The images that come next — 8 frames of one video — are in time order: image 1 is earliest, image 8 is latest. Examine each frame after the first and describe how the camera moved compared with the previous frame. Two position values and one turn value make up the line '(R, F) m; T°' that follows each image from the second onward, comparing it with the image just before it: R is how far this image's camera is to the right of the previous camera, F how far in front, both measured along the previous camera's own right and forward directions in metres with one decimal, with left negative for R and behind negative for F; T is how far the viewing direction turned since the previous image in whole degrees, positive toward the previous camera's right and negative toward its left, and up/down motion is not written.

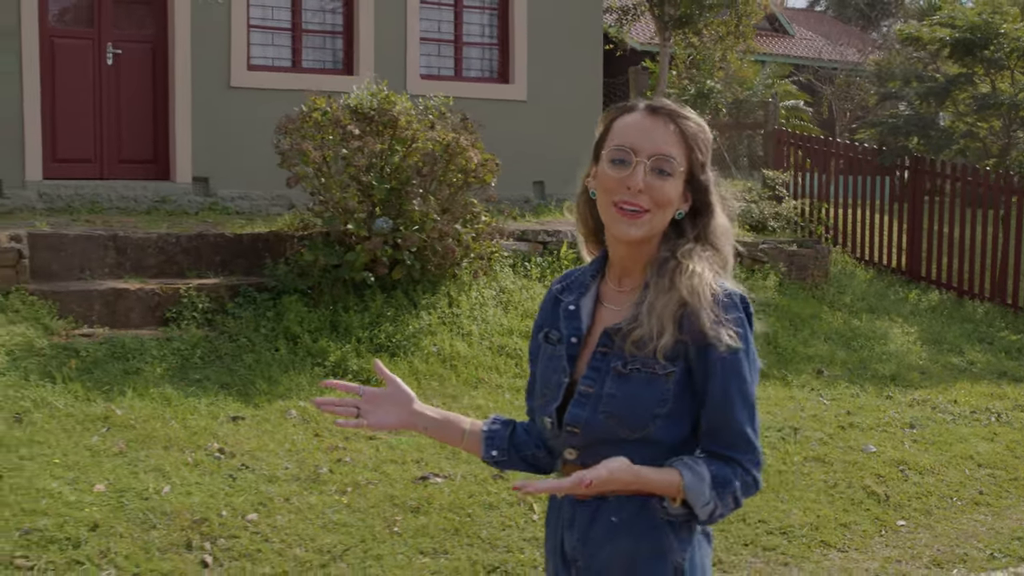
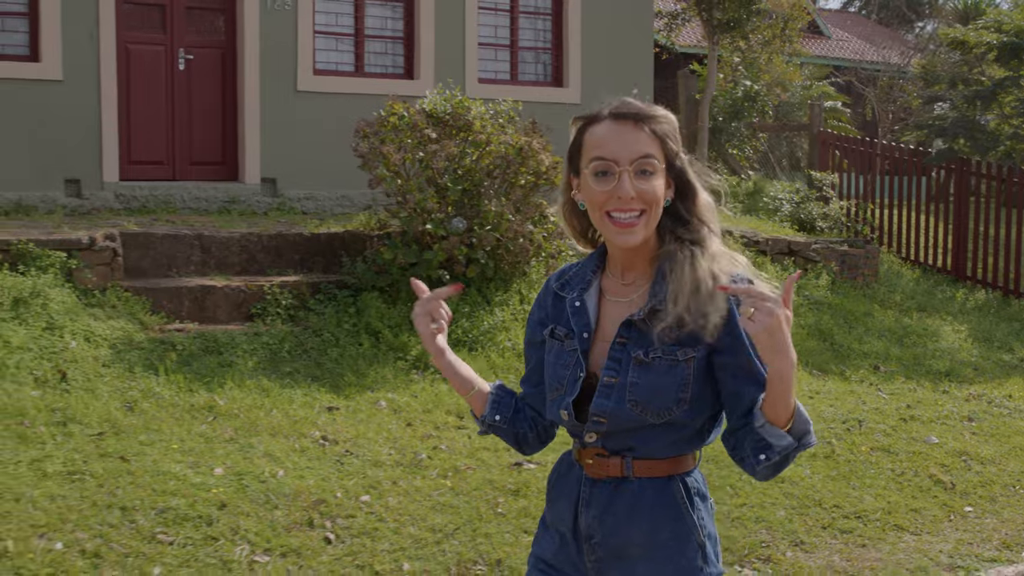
(-0.3, -0.3) m; -1°
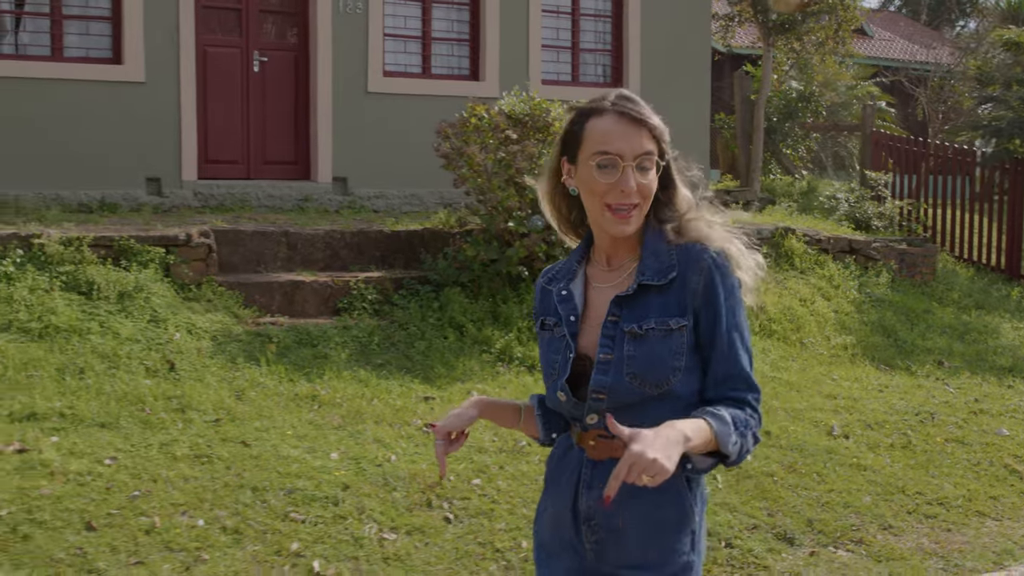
(-0.3, -0.3) m; -1°
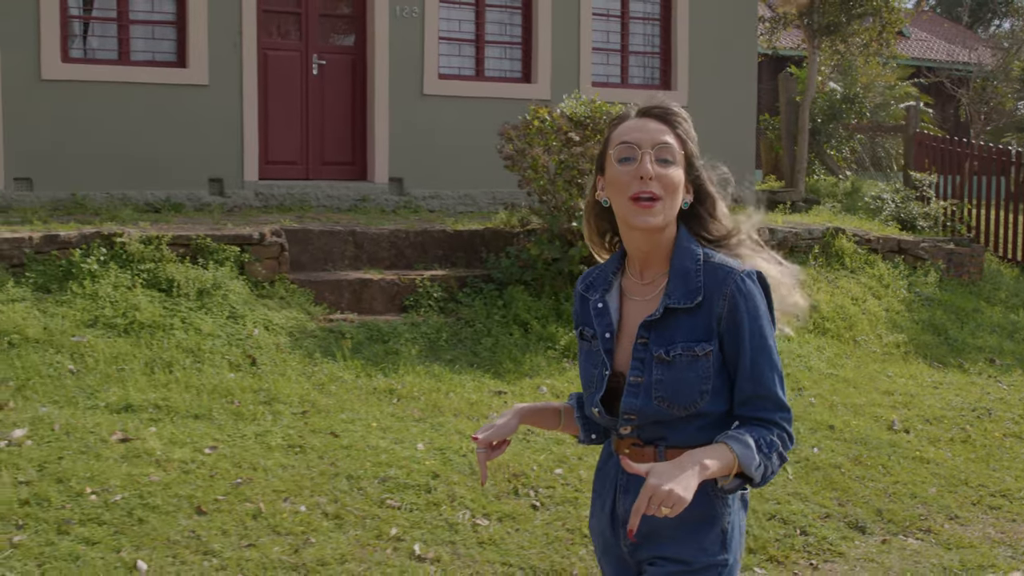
(-0.2, -0.2) m; -1°
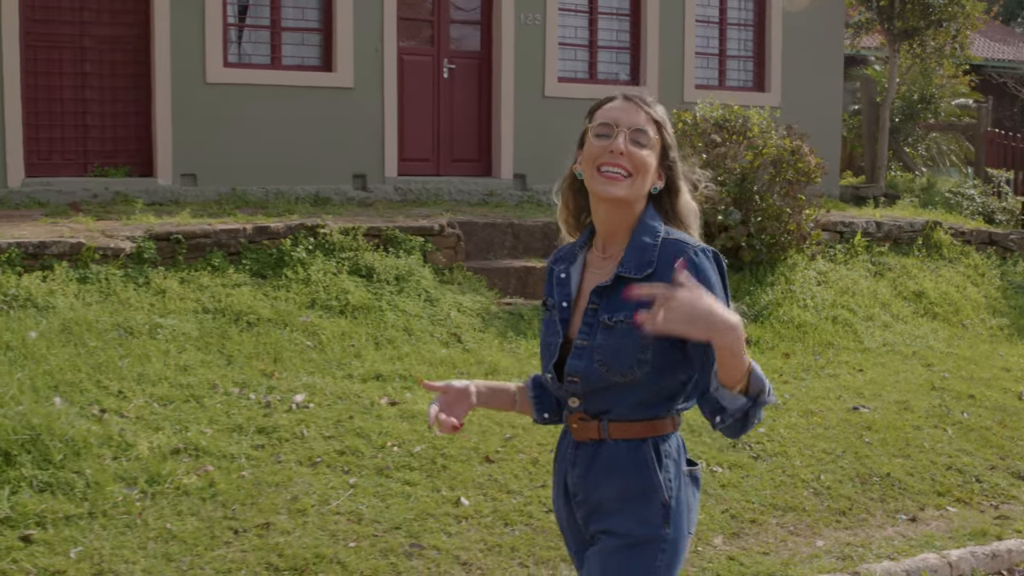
(-1.0, -0.9) m; 0°
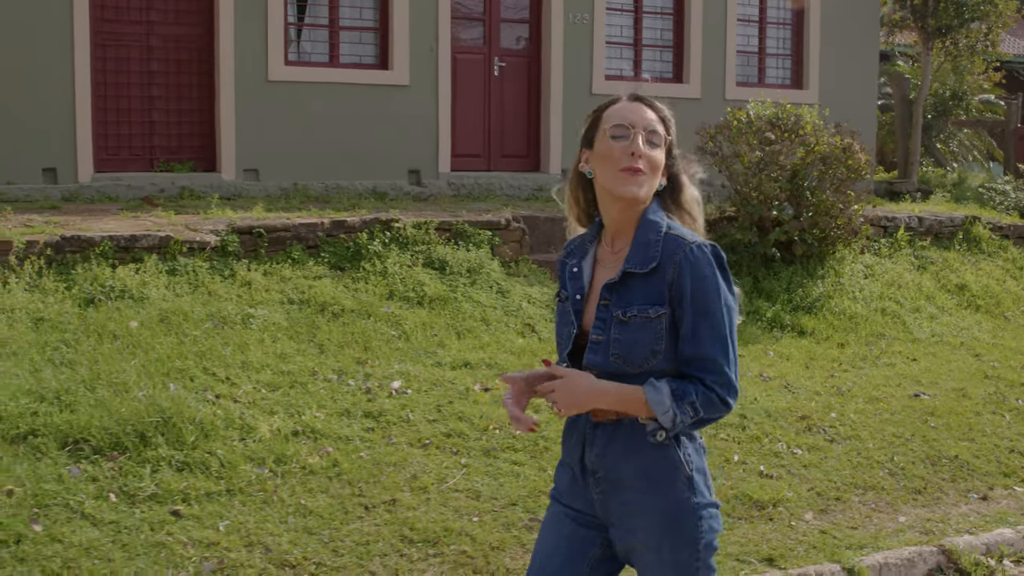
(-0.4, -0.4) m; 0°
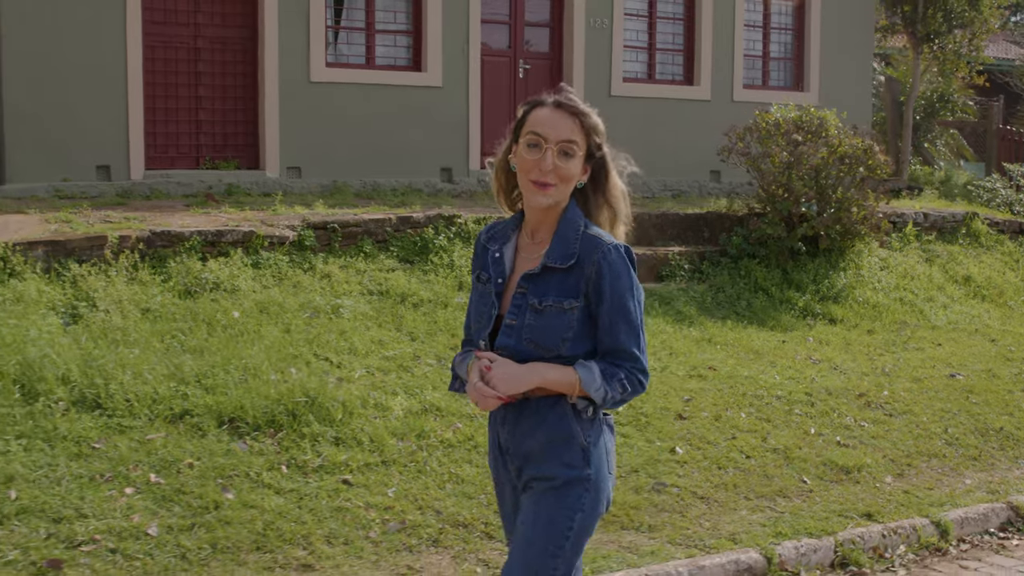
(-0.9, -0.6) m; +3°
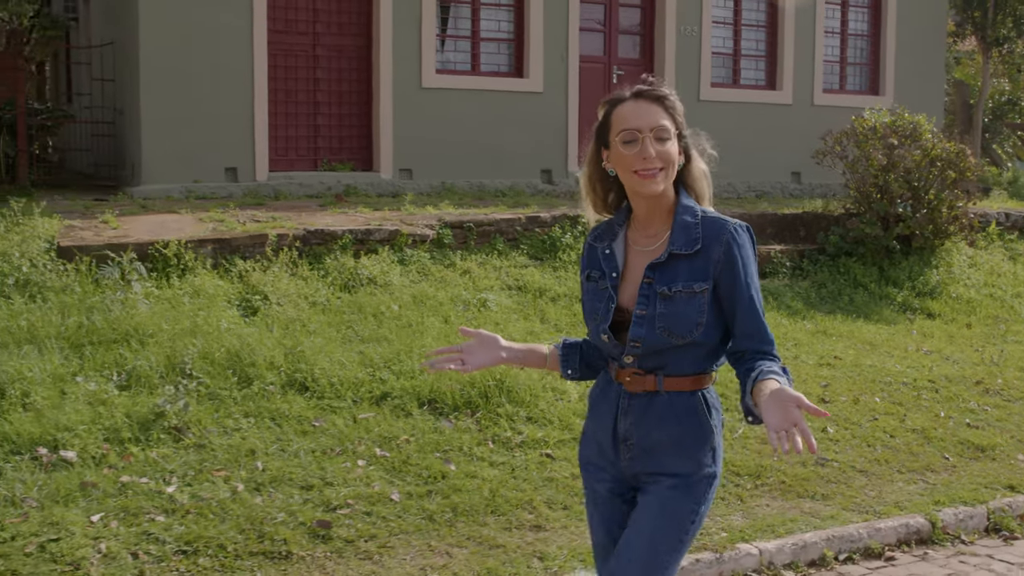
(-0.9, -0.7) m; 0°
